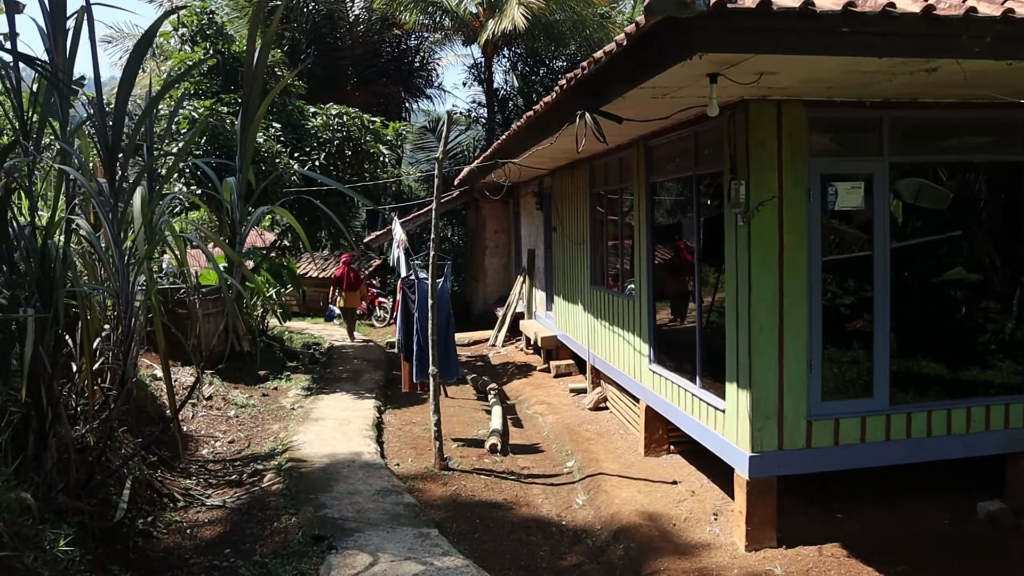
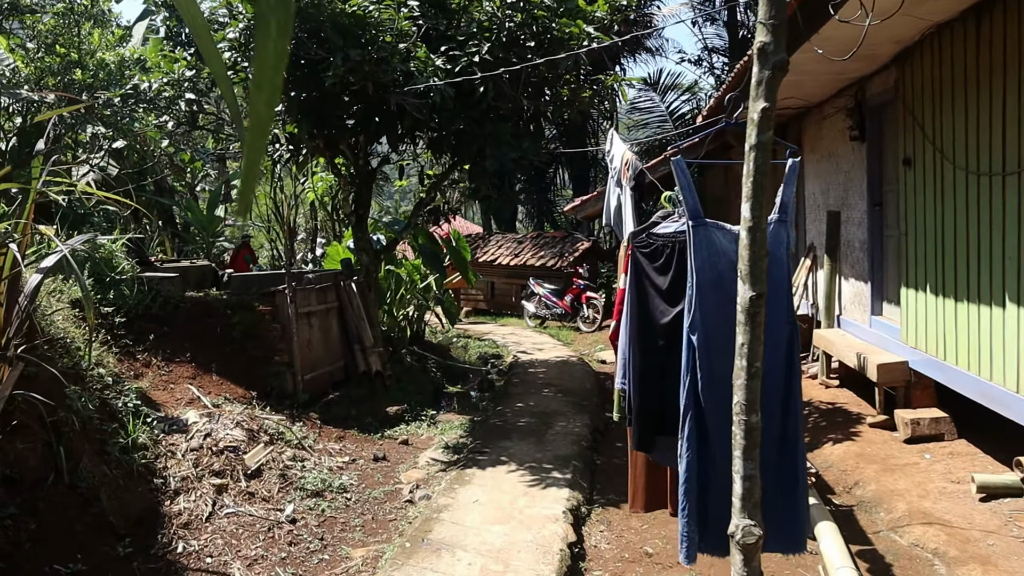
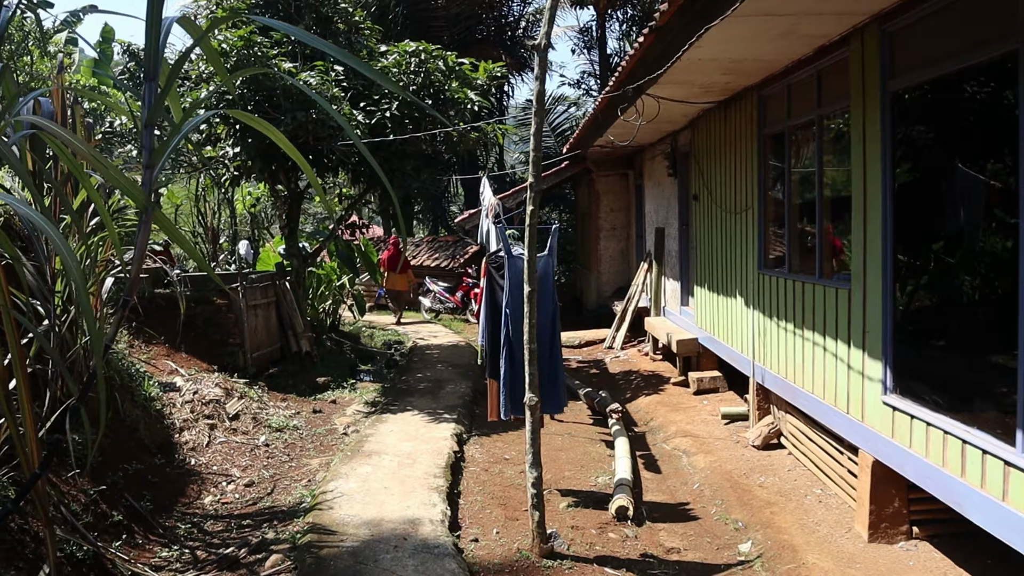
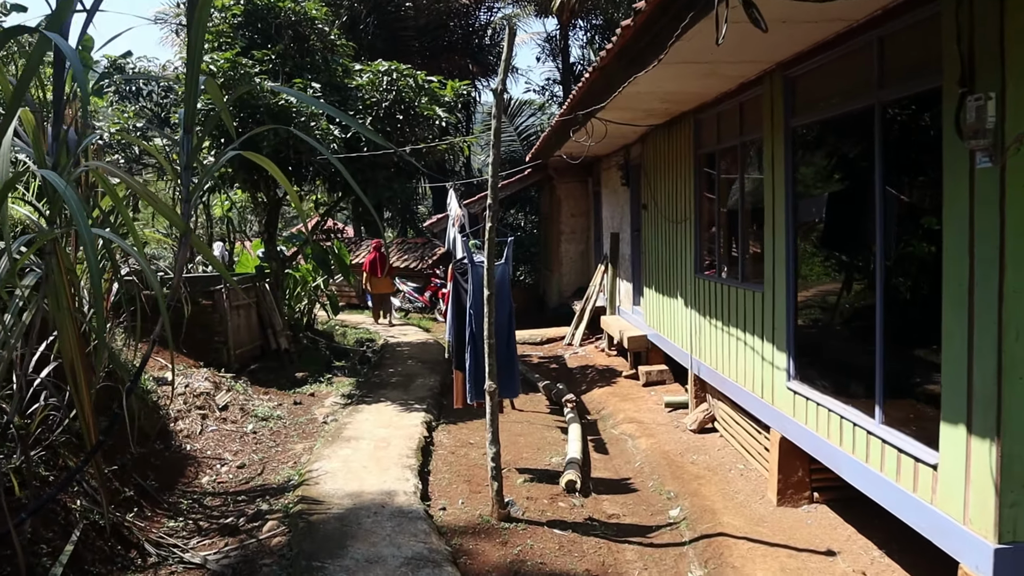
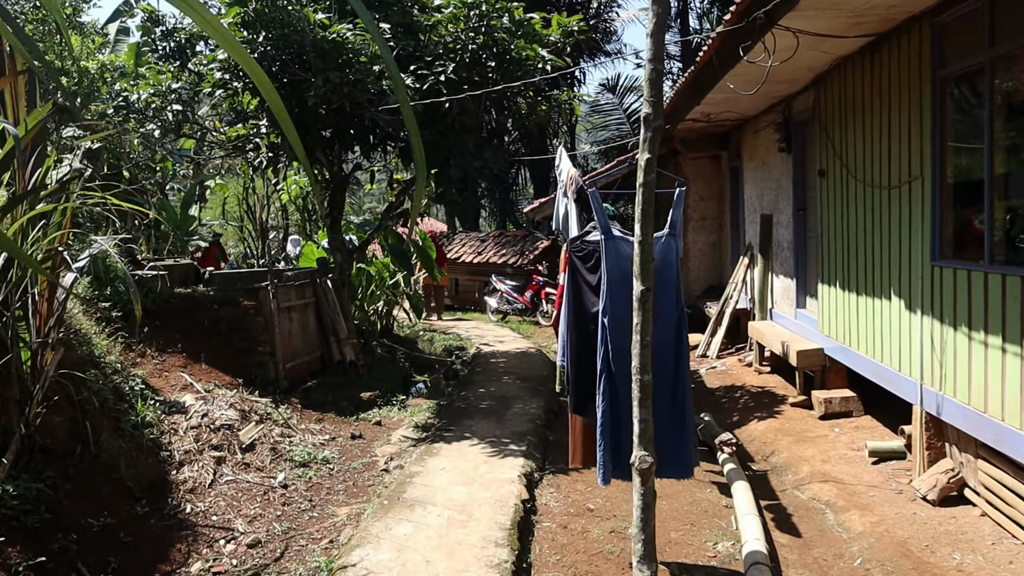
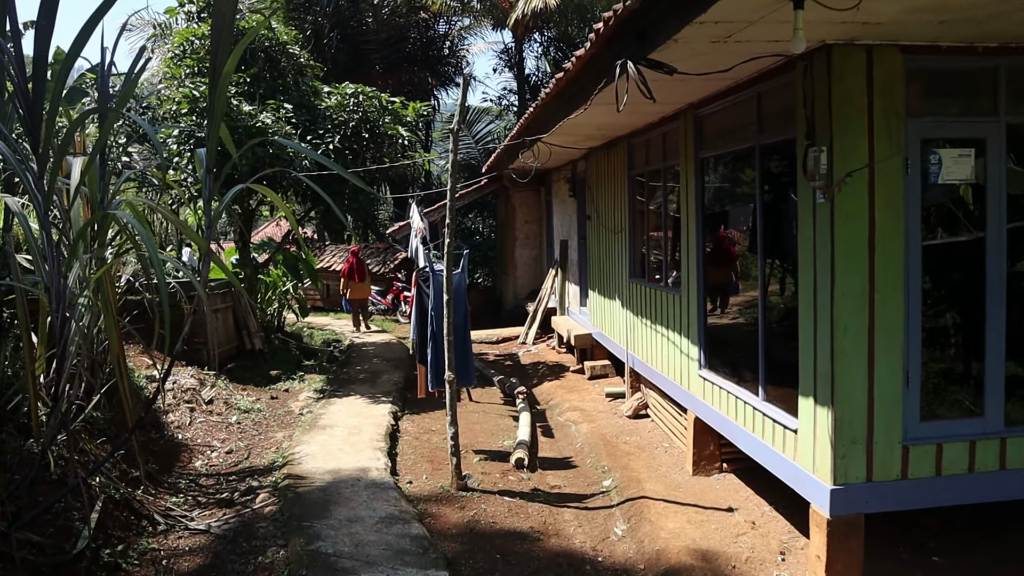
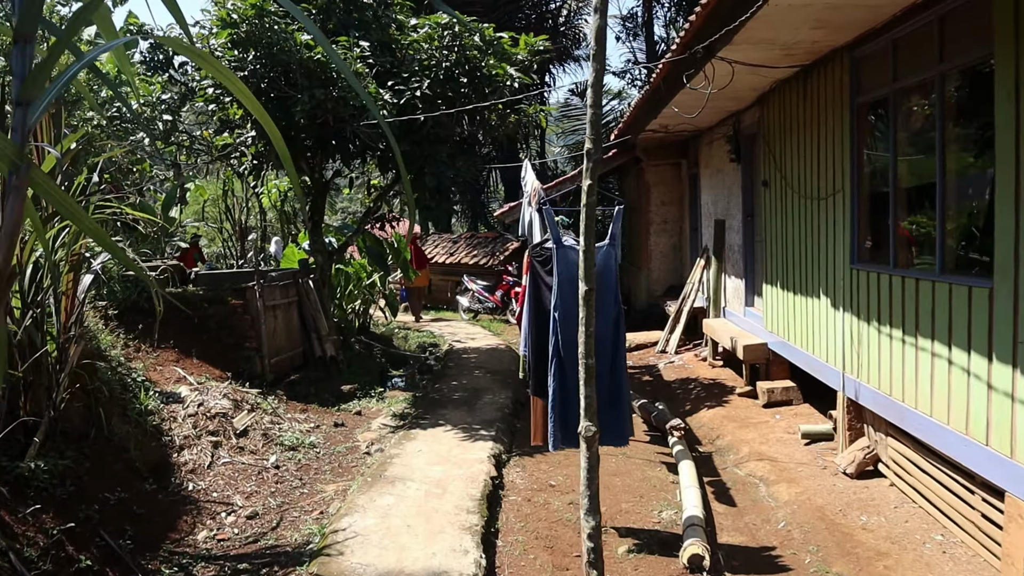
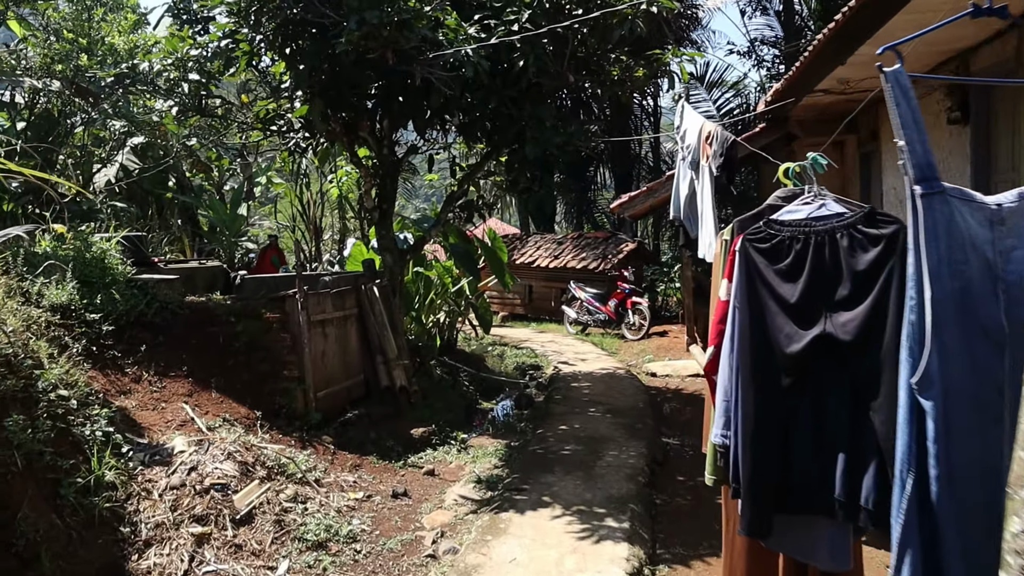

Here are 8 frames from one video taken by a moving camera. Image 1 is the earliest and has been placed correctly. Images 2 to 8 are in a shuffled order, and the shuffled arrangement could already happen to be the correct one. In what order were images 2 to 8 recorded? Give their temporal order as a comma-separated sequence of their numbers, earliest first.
6, 4, 3, 7, 5, 2, 8
